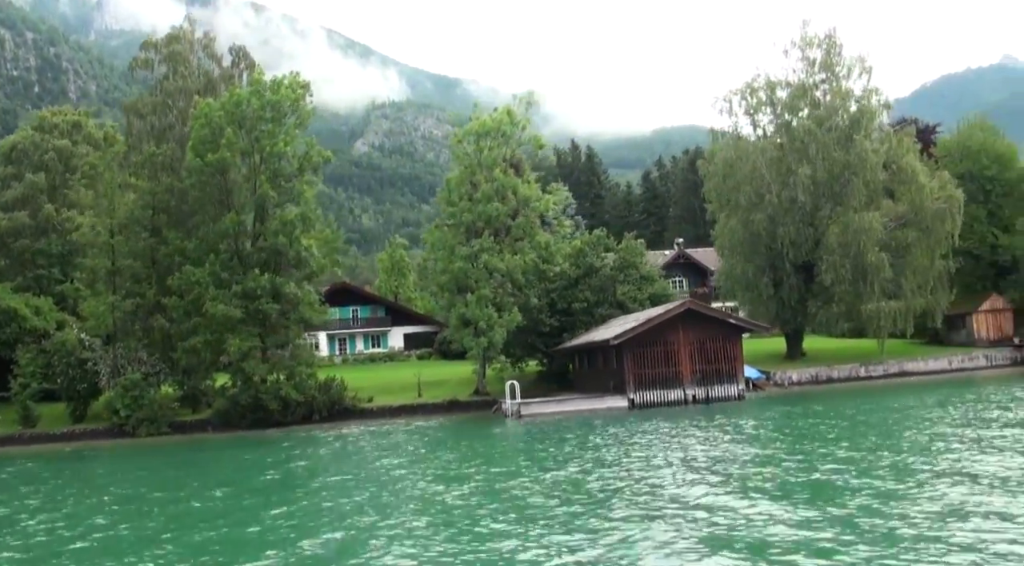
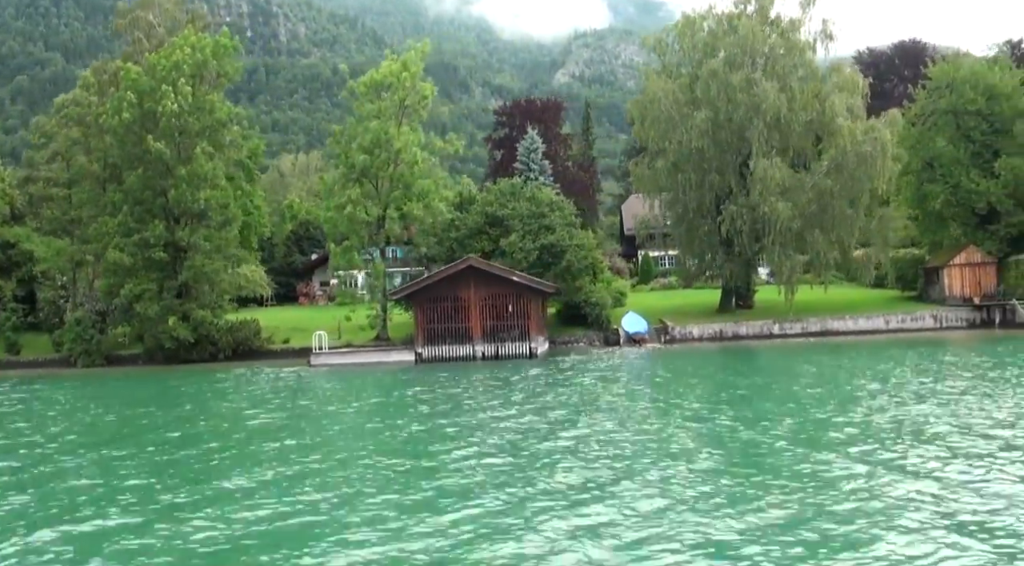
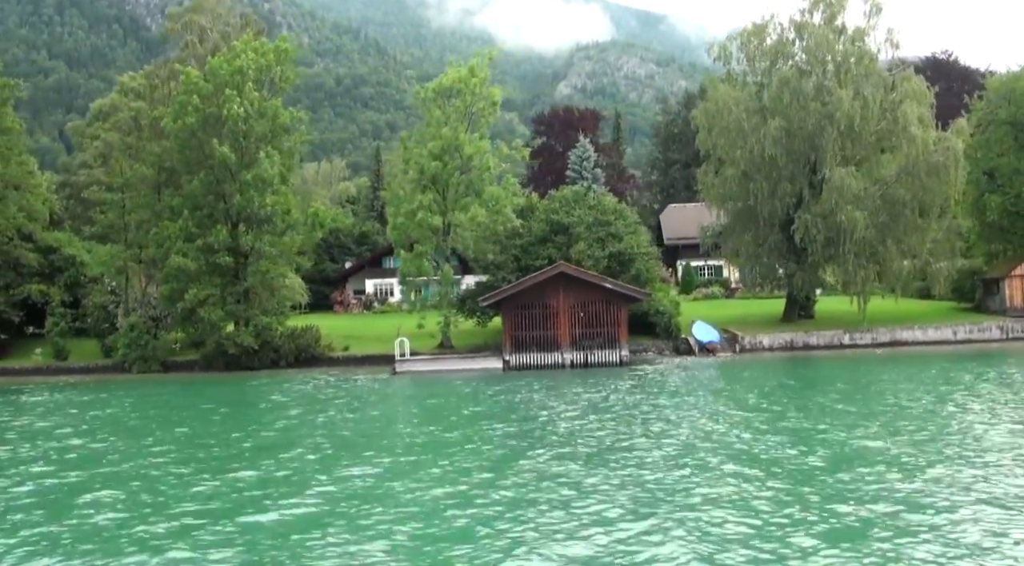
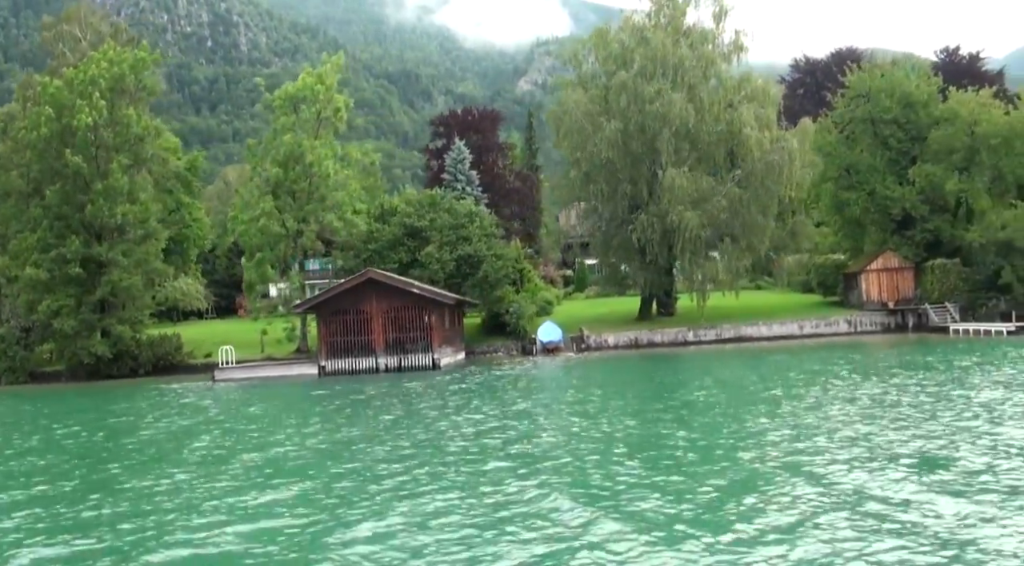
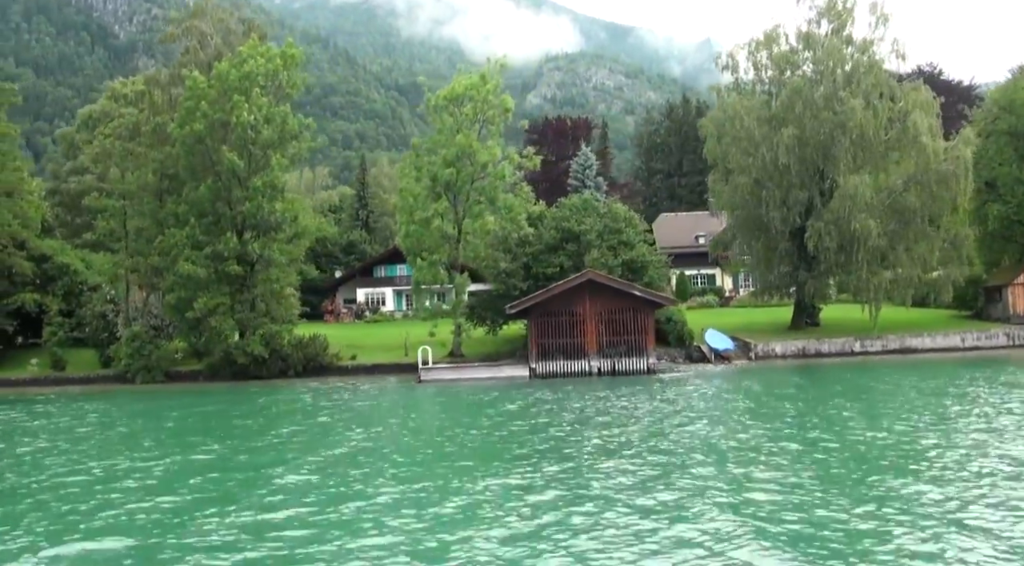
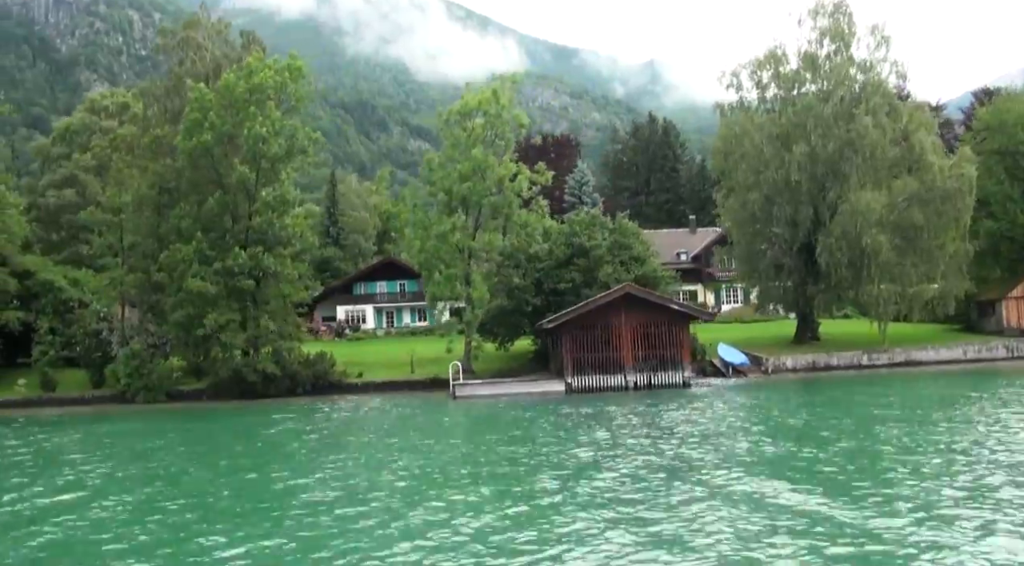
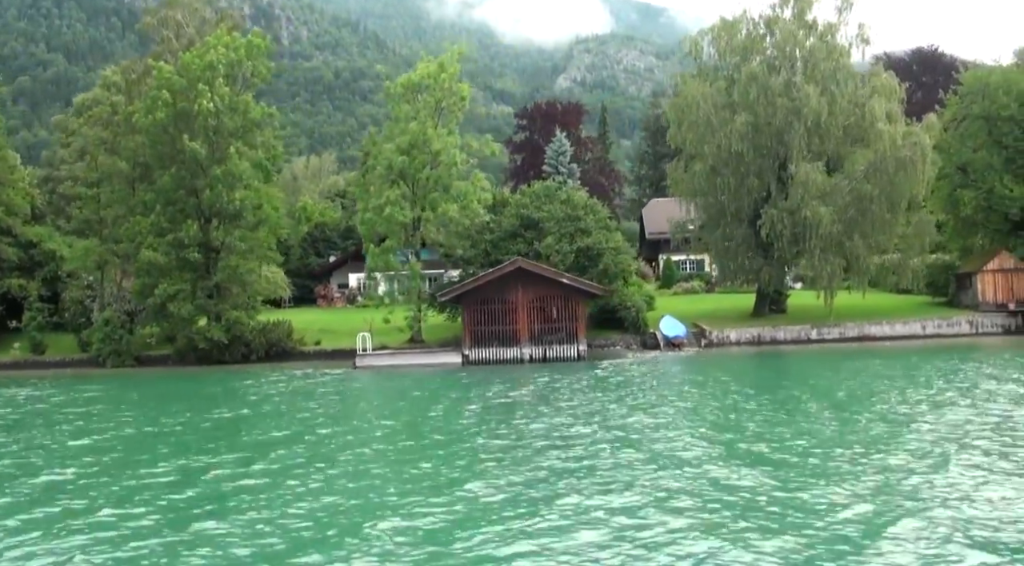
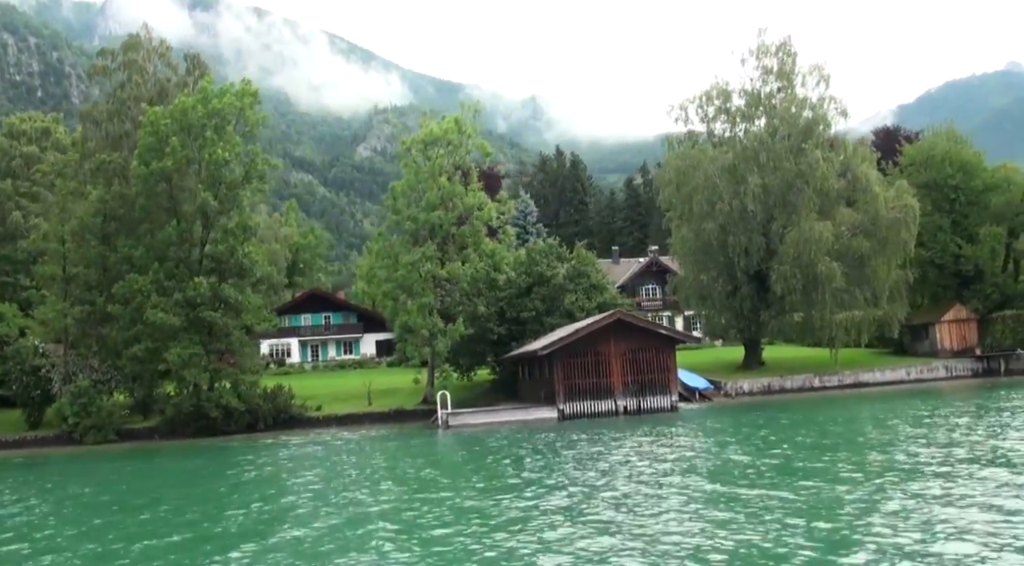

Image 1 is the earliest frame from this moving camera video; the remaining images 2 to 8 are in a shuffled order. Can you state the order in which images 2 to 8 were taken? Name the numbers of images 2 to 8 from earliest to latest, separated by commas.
8, 6, 5, 3, 7, 2, 4
